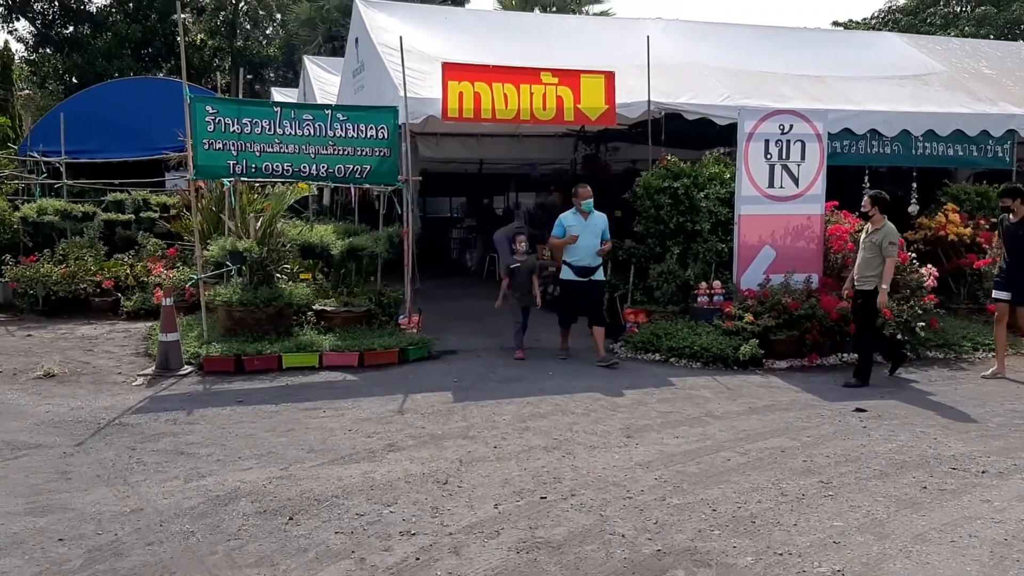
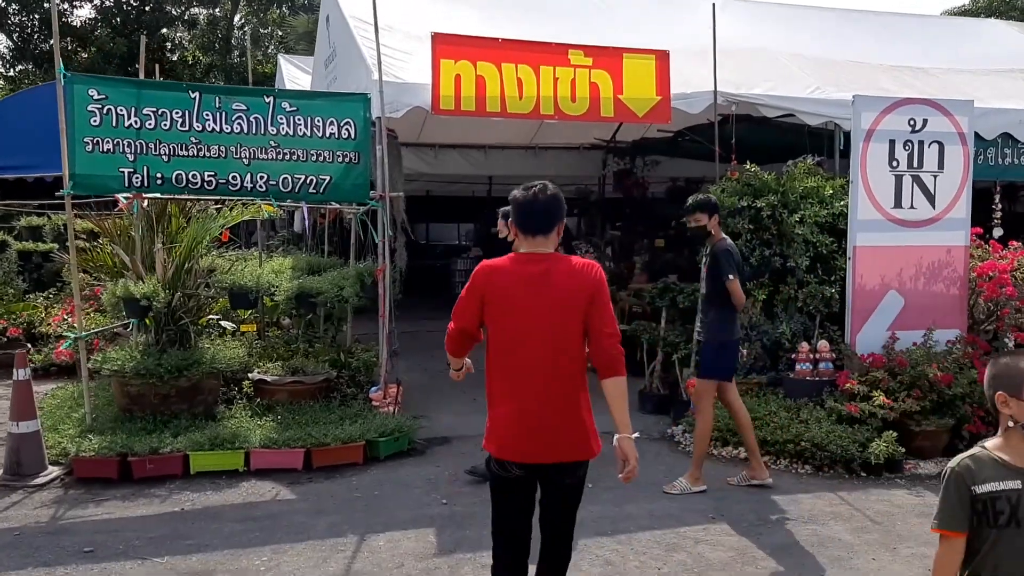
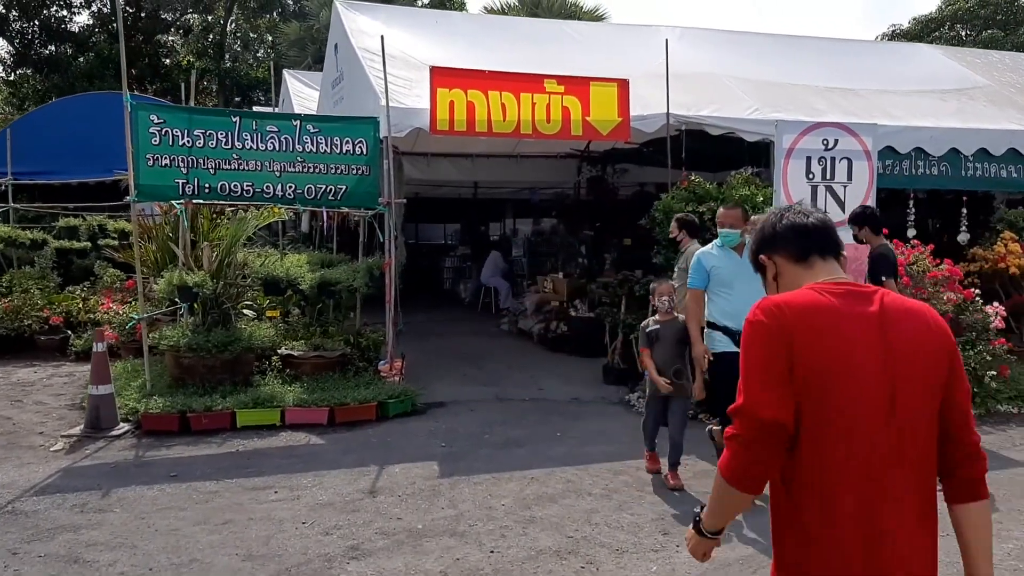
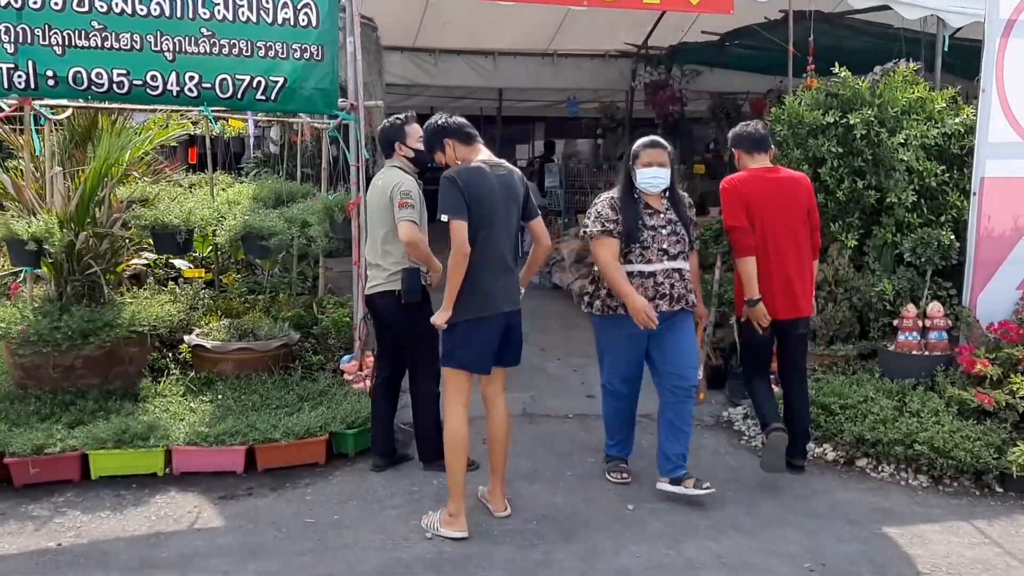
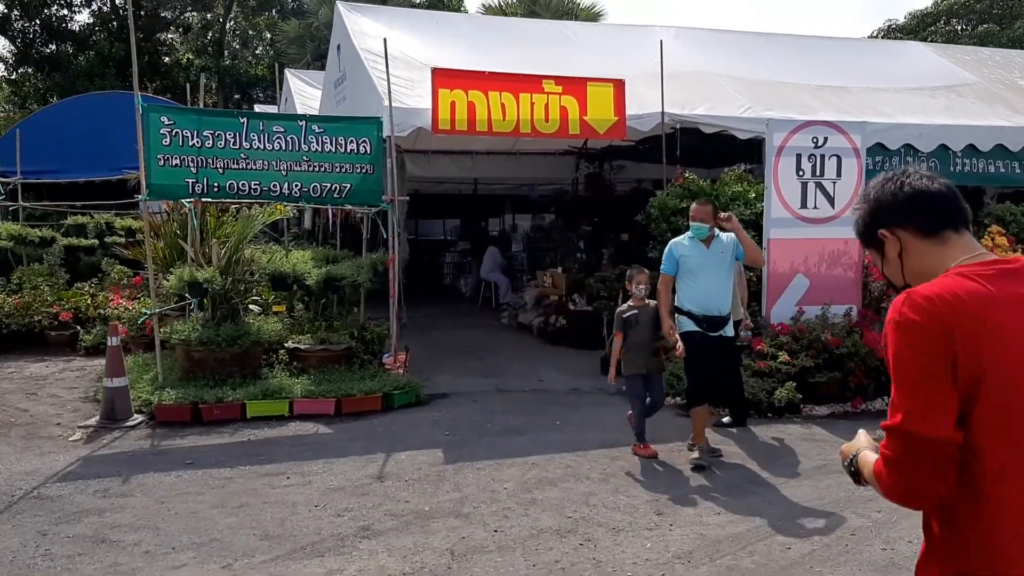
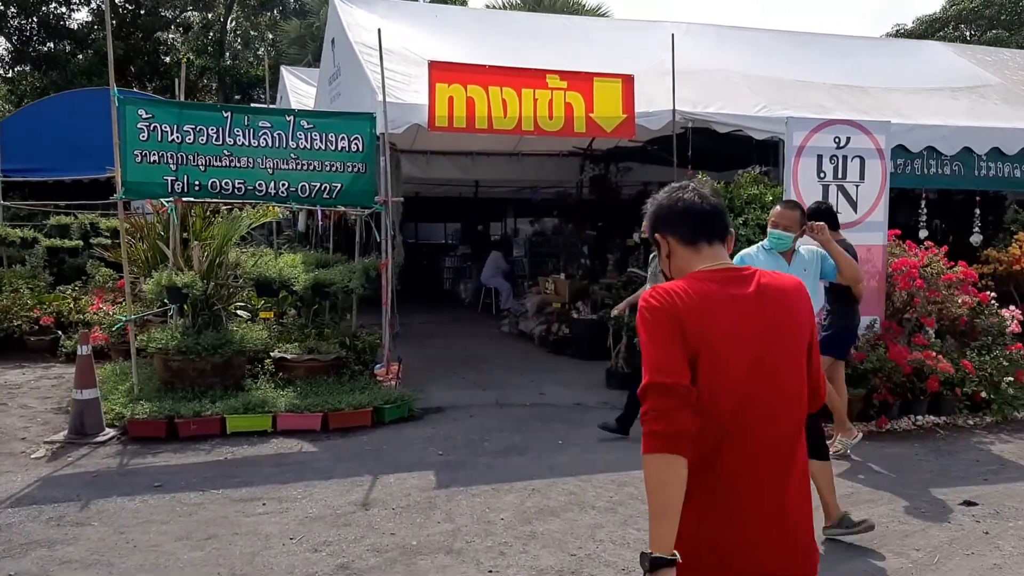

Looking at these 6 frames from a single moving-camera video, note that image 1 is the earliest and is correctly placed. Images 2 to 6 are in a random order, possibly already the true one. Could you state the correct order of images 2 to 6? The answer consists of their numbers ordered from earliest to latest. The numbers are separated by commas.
5, 3, 6, 2, 4
